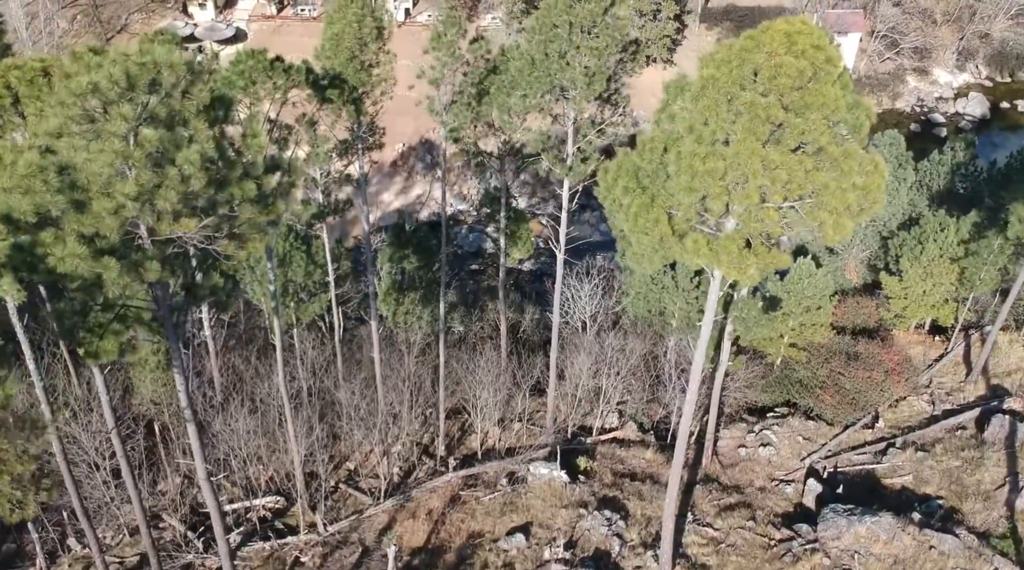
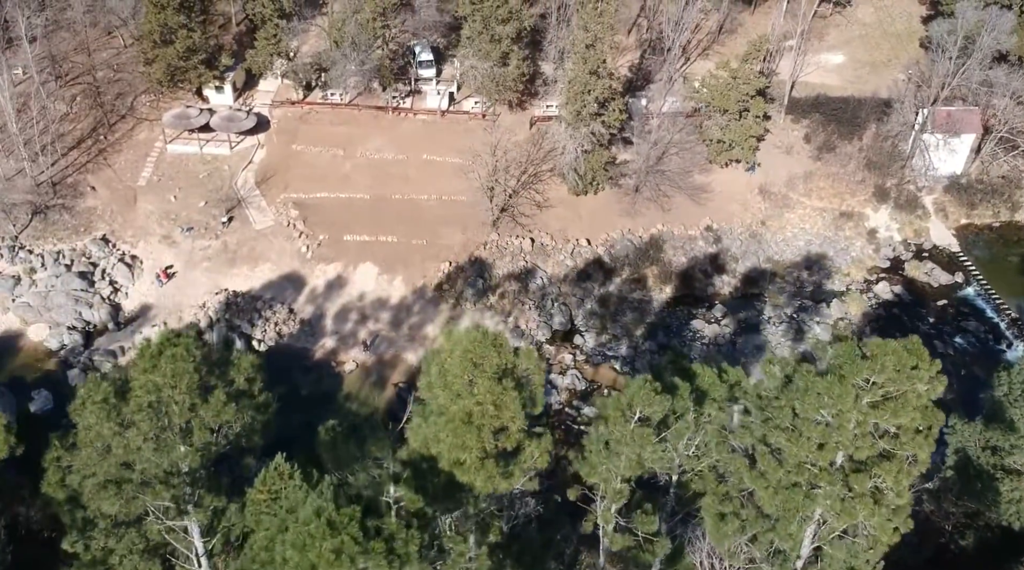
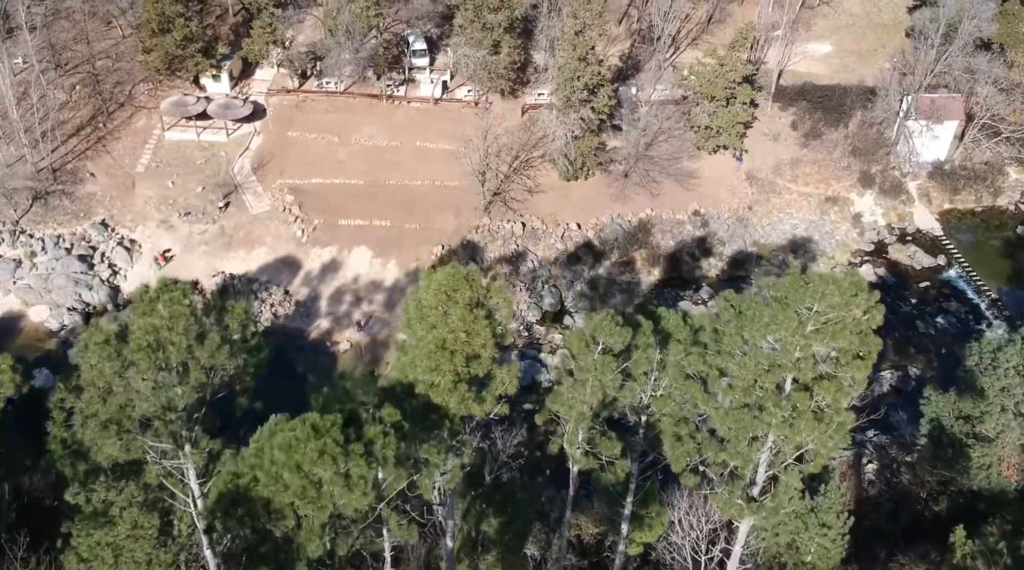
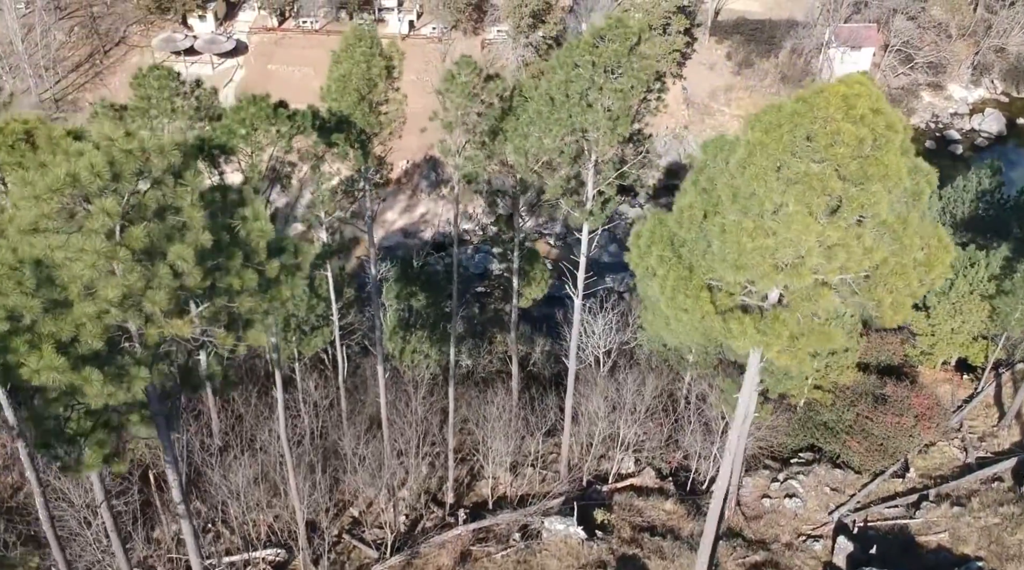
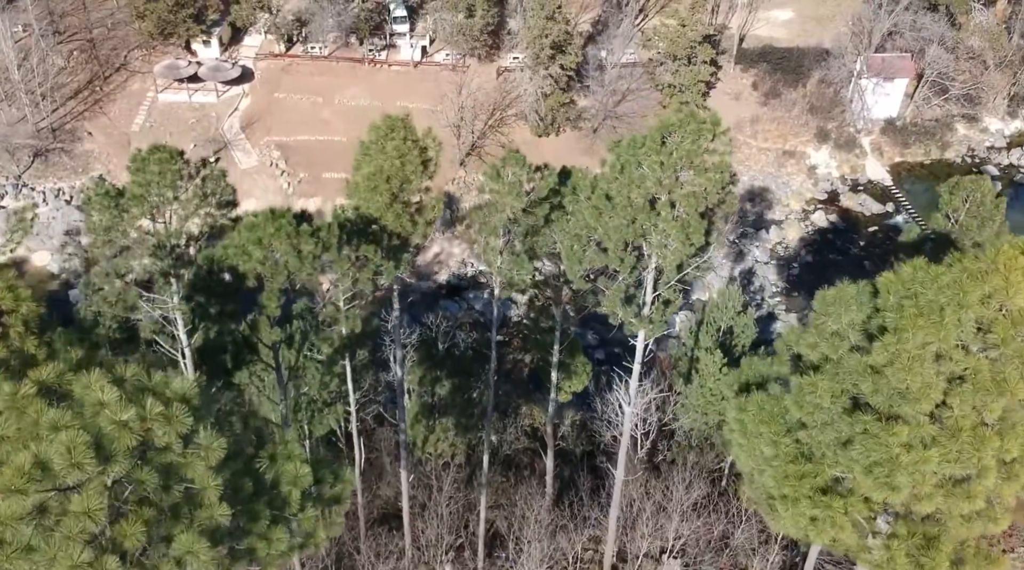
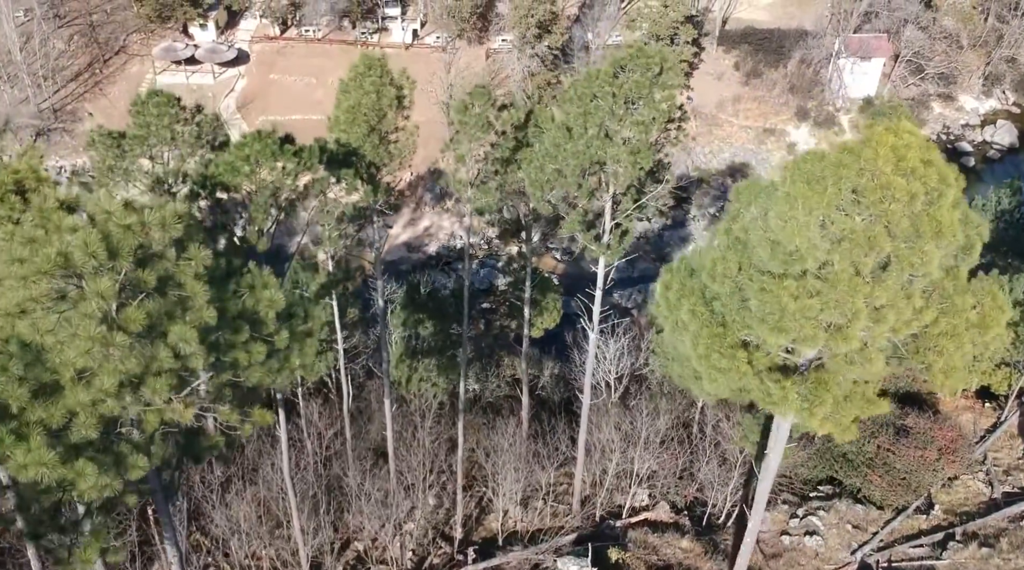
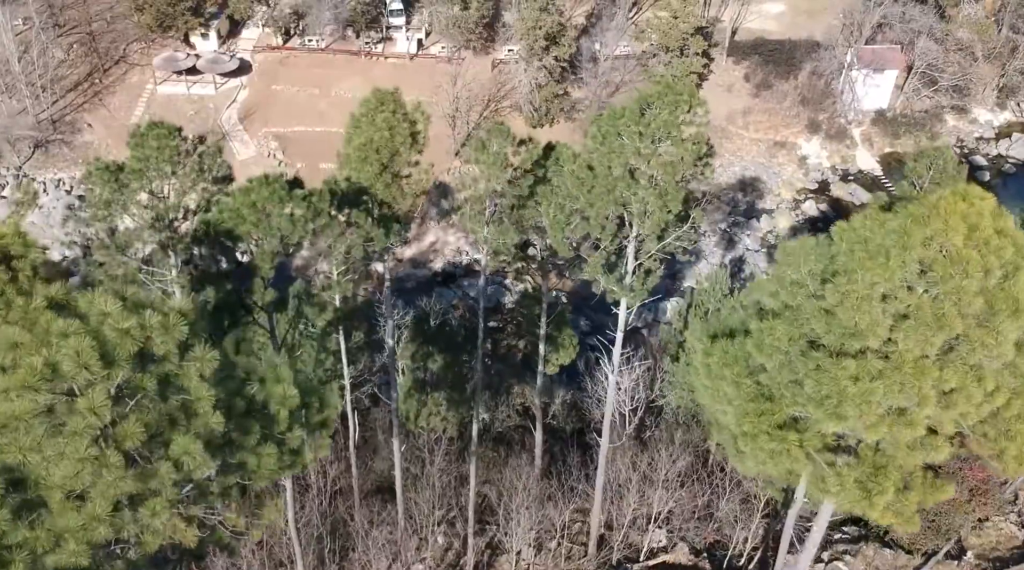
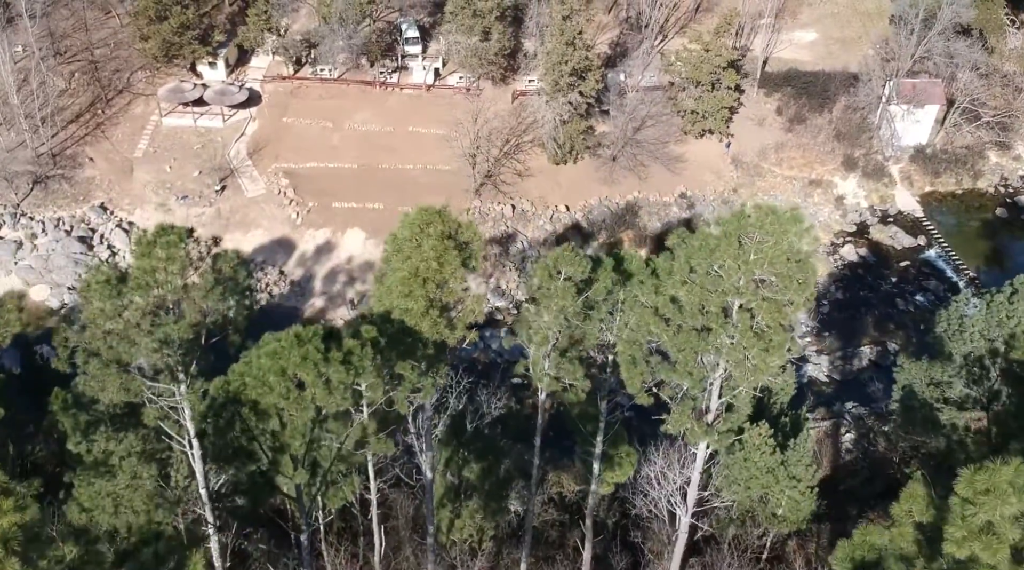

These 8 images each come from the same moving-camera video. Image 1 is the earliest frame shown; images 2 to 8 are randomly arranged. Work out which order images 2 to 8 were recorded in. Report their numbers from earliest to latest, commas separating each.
4, 6, 7, 5, 8, 3, 2
